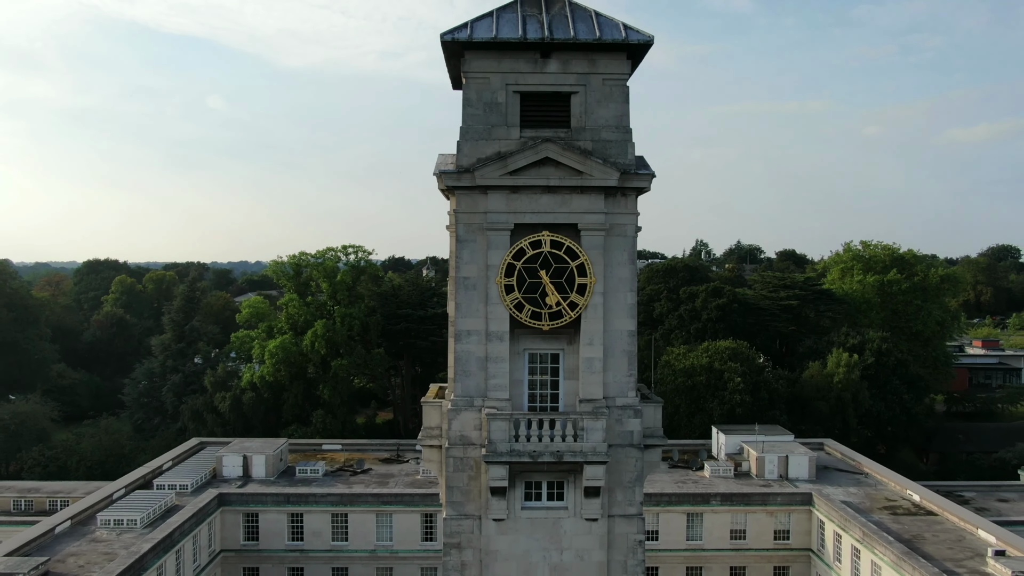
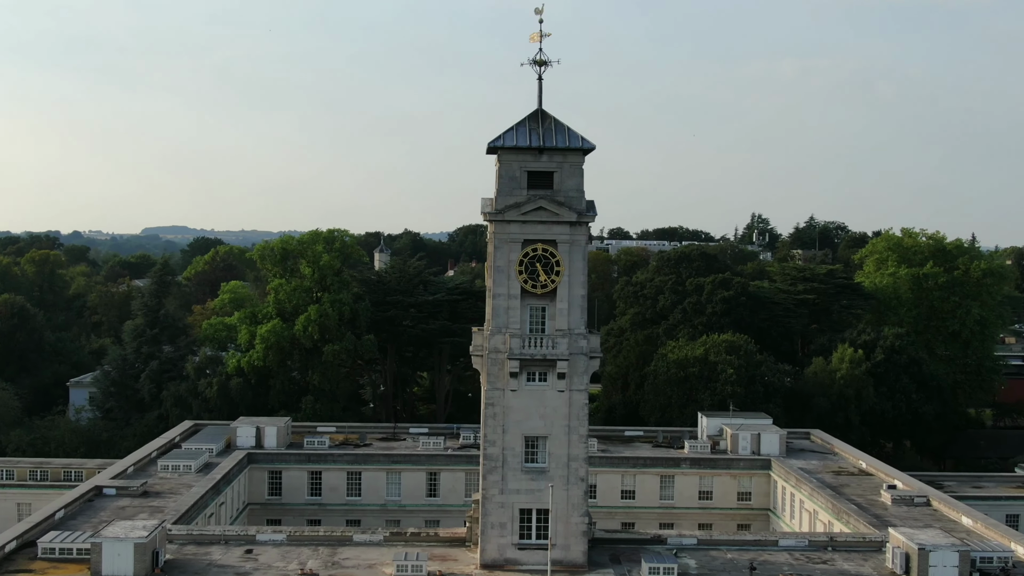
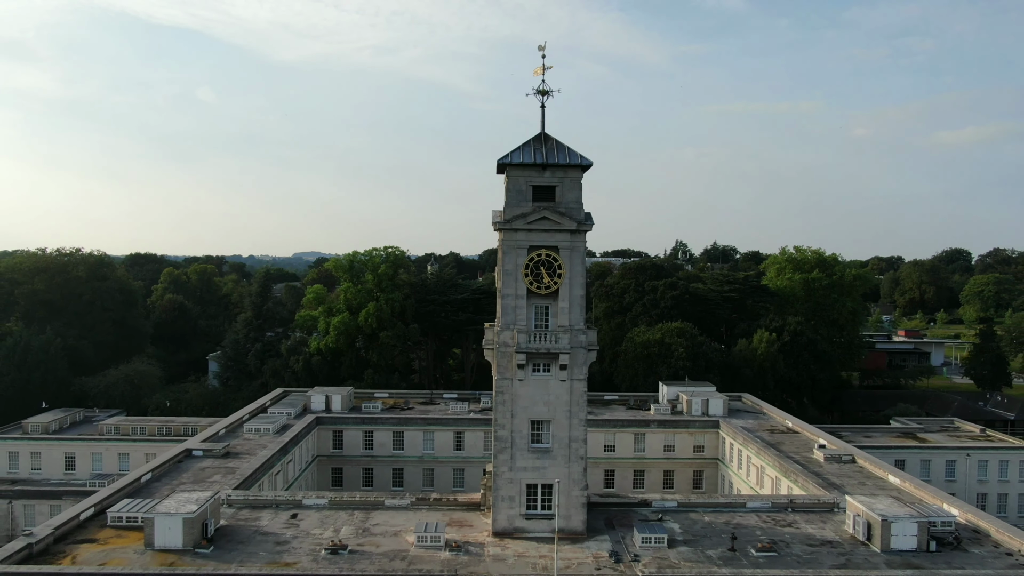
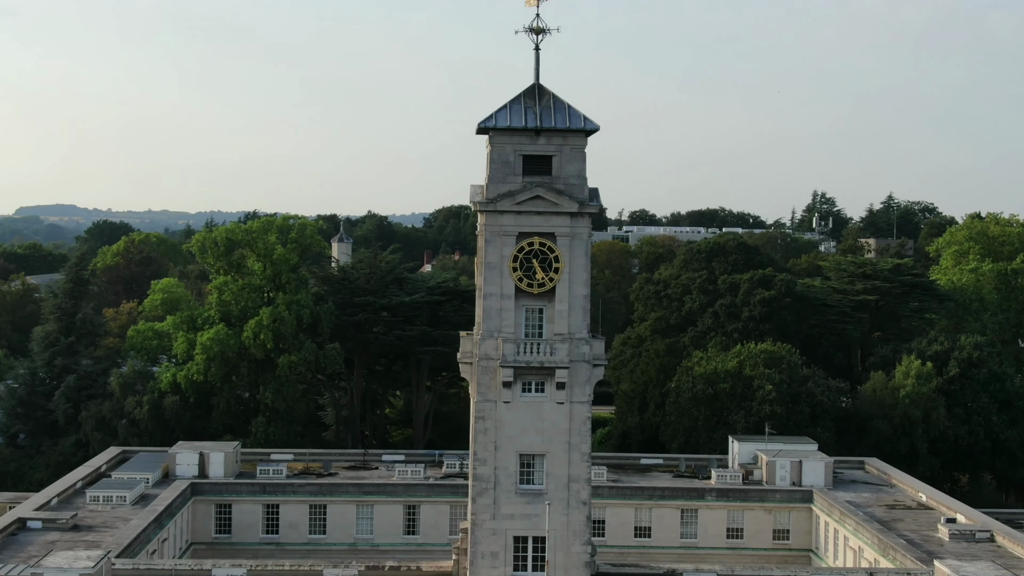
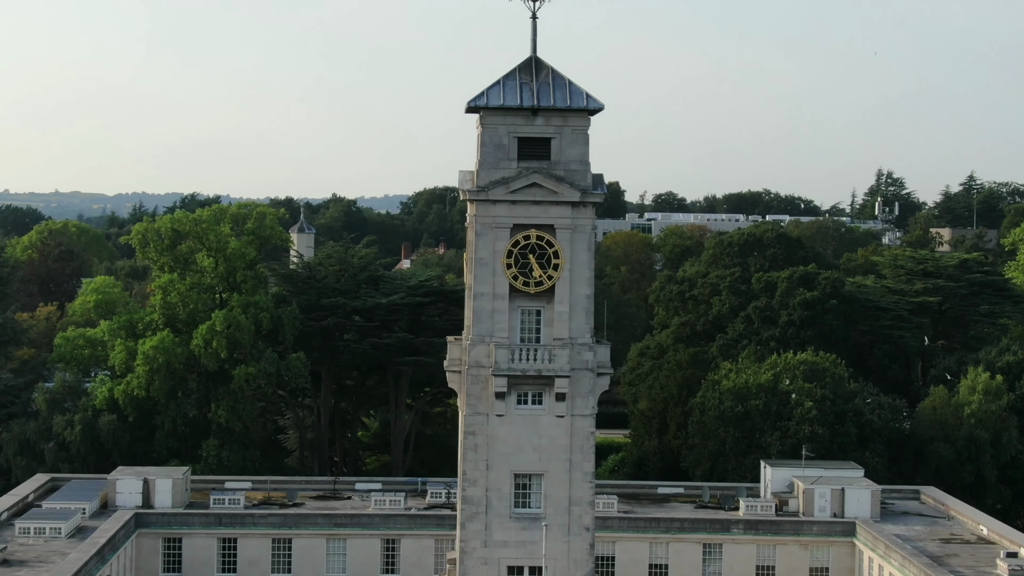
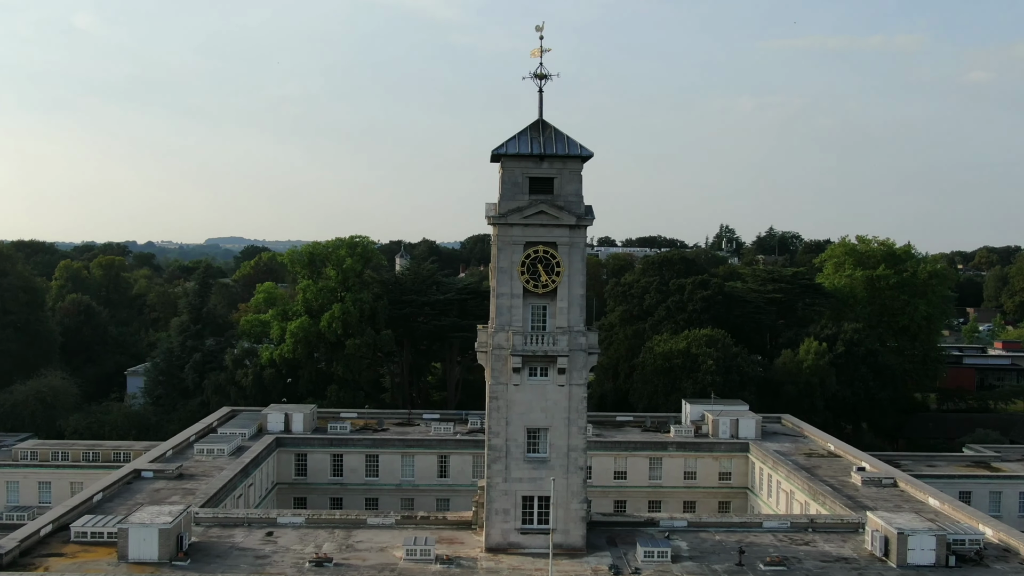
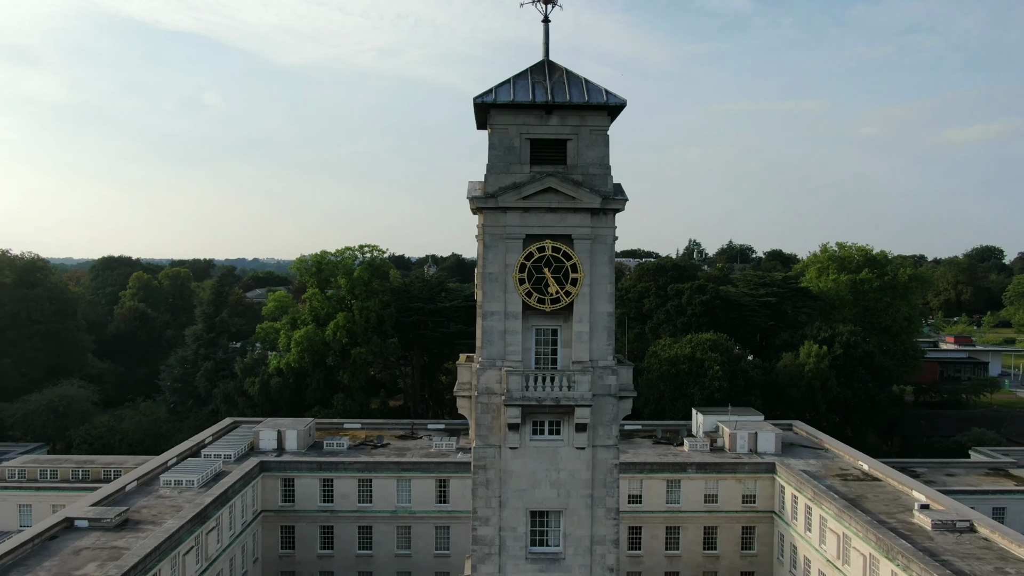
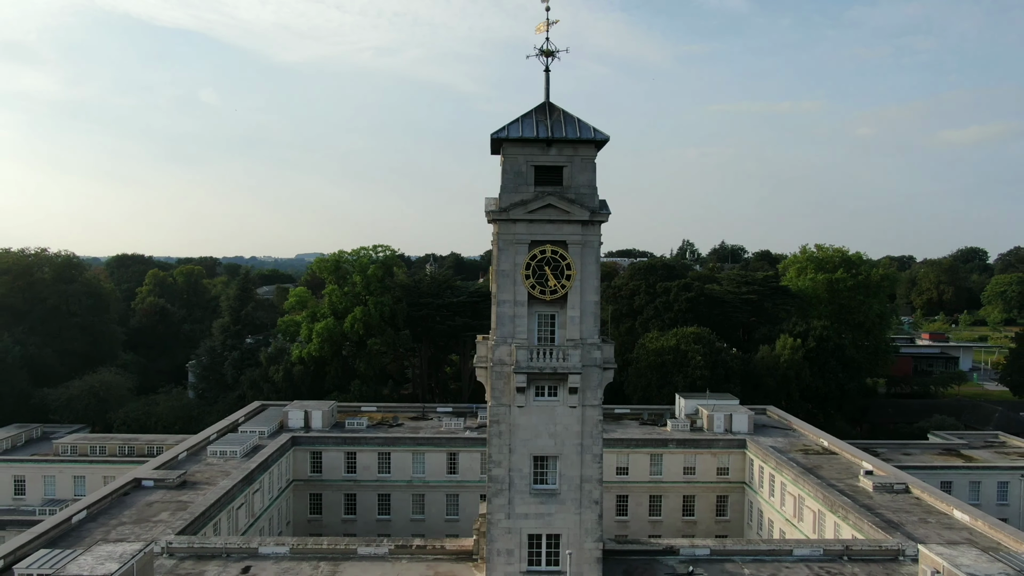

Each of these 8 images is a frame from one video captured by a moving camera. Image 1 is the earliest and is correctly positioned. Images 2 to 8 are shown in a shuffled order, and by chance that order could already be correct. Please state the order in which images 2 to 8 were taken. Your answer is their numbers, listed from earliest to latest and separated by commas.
7, 8, 3, 6, 2, 4, 5
